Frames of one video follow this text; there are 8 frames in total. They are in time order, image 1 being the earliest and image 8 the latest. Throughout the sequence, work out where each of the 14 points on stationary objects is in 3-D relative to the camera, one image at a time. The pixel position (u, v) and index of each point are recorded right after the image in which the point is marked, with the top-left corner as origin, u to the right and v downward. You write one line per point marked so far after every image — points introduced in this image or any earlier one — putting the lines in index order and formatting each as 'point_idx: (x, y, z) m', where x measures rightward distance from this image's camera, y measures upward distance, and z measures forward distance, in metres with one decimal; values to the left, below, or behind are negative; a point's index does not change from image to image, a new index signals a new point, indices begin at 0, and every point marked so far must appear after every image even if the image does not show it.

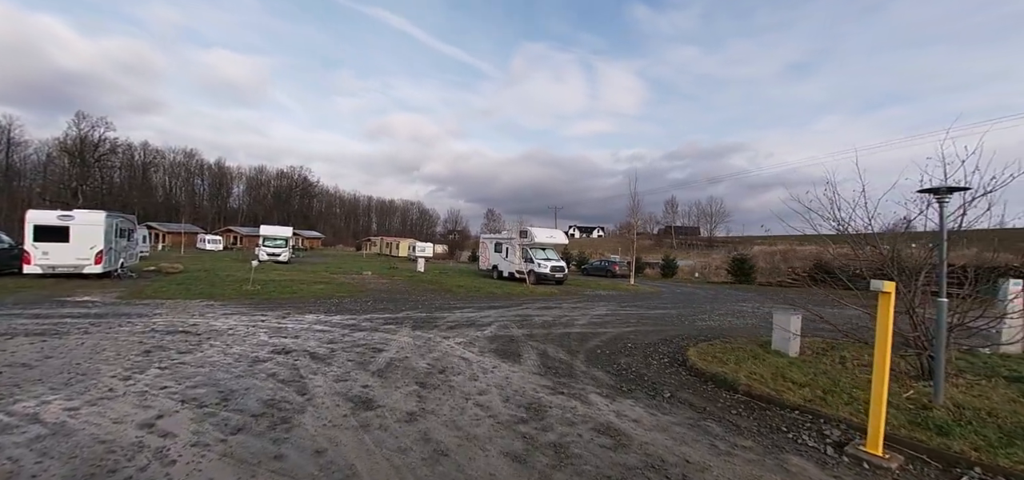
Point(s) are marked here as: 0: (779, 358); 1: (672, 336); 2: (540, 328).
0: (+4.2, -1.8, +6.4) m
1: (+3.4, -2.0, +8.6) m
2: (+0.6, -1.9, +8.7) m
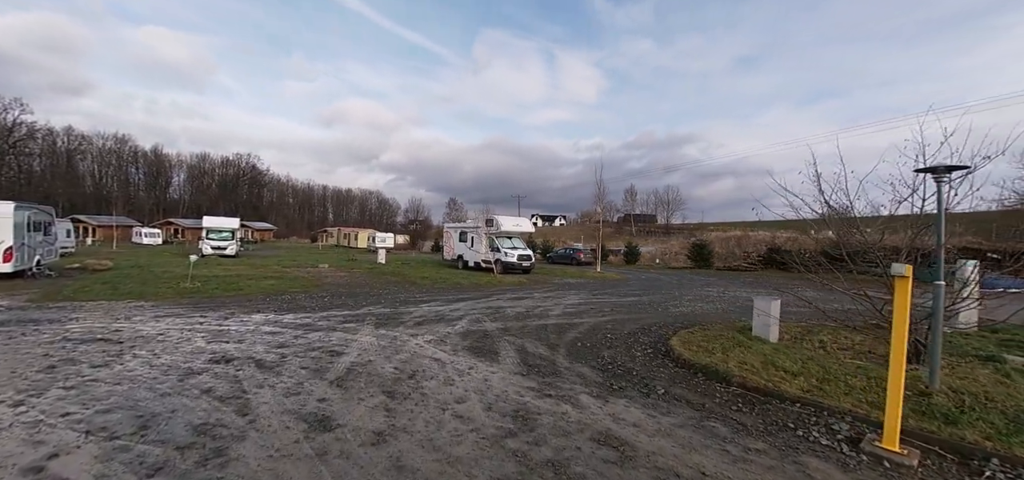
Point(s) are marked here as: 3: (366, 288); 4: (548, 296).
0: (+3.8, -1.6, +6.2) m
1: (+2.8, -1.7, +8.3) m
2: (0.0, -1.6, +8.2) m
3: (-5.2, -1.7, +14.6) m
4: (+1.1, -1.7, +12.1) m
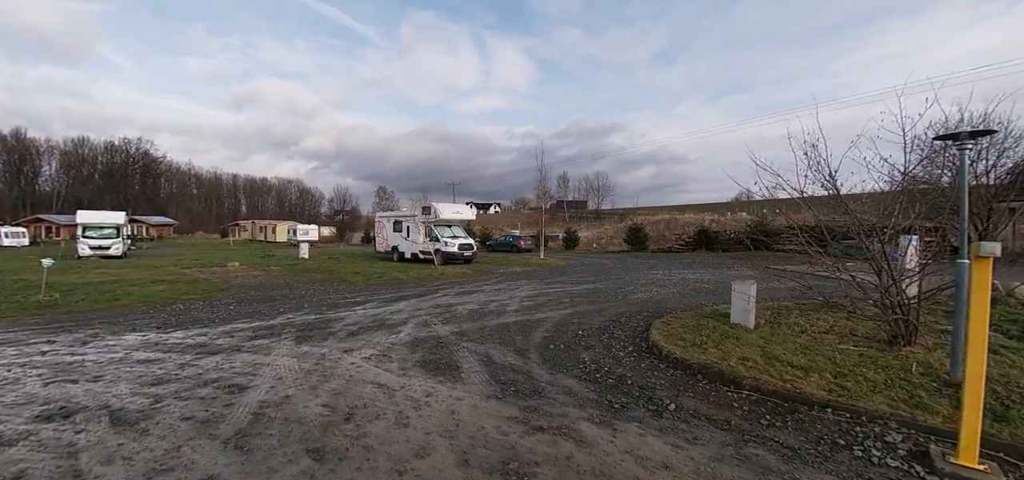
0: (+3.3, -1.3, +5.7) m
1: (+2.0, -1.4, +7.6) m
2: (-0.7, -1.4, +7.0) m
3: (-6.9, -1.5, +12.5) m
4: (-0.3, -1.3, +11.1) m
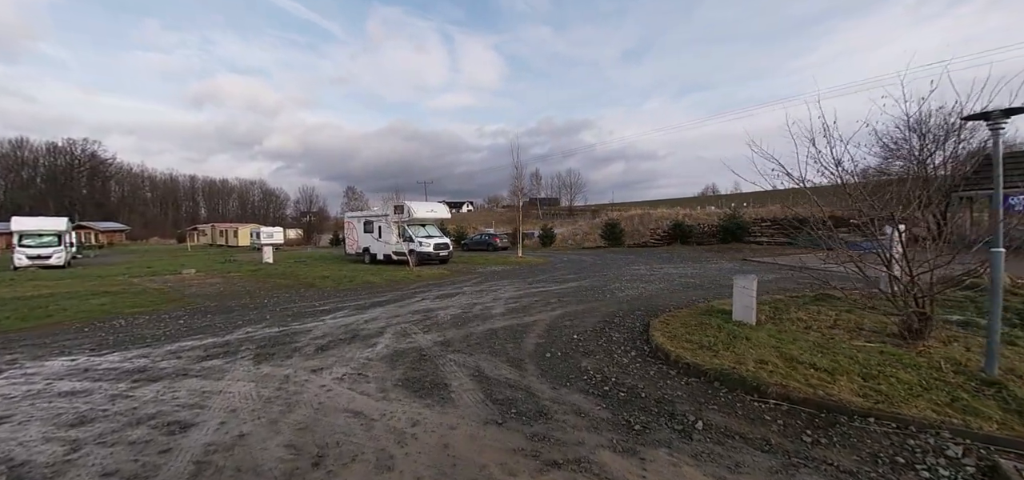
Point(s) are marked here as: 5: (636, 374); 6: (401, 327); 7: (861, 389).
0: (+3.2, -1.2, +5.3) m
1: (+1.8, -1.3, +7.2) m
2: (-0.9, -1.4, +6.4) m
3: (-7.5, -1.6, +11.5) m
4: (-0.8, -1.3, +10.5) m
5: (+1.3, -1.4, +4.4) m
6: (-1.8, -1.4, +6.5) m
7: (+3.0, -1.3, +3.6) m
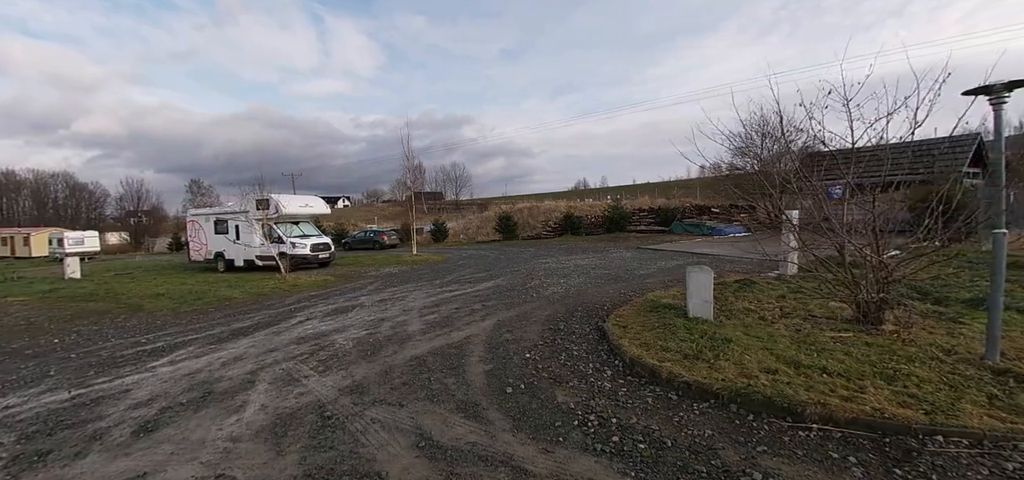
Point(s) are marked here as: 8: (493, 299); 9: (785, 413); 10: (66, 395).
0: (+2.5, -1.1, +4.8) m
1: (+0.7, -1.2, +6.2) m
2: (-1.7, -1.4, +4.7) m
3: (-9.4, -1.9, +7.8) m
4: (-2.7, -1.3, +8.6) m
5: (+1.0, -1.4, +3.4) m
6: (-2.6, -1.4, +4.6) m
7: (+2.9, -1.2, +3.1) m
8: (-0.4, -1.2, +8.1) m
9: (+2.0, -1.3, +3.0) m
10: (-4.7, -1.6, +4.3) m
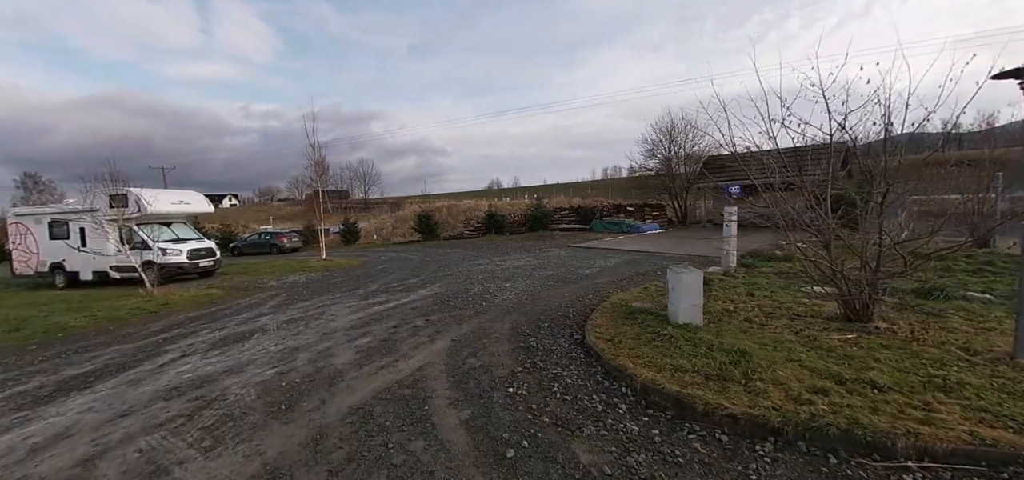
0: (+2.3, -1.0, +4.2) m
1: (+0.1, -1.2, +5.2) m
2: (-1.9, -1.4, +3.2) m
3: (-10.0, -2.1, +4.6) m
4: (-3.7, -1.3, +6.9) m
5: (+1.1, -1.4, +2.5) m
6: (-2.7, -1.5, +2.9) m
7: (+3.0, -1.1, +2.6) m
8: (-1.3, -1.2, +6.8) m
9: (+2.1, -1.3, +2.4) m
10: (-4.7, -1.7, +2.2) m
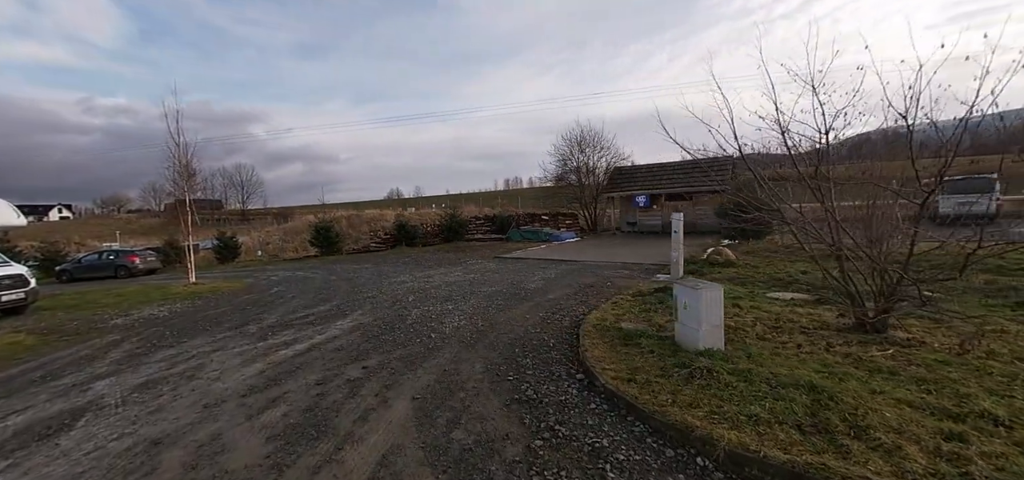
0: (+2.3, -1.1, +3.5) m
1: (0.0, -1.4, +3.9) m
2: (-1.5, -1.6, +1.6) m
3: (-9.7, -2.4, +1.0) m
4: (-4.1, -1.6, +4.7) m
5: (+1.5, -1.4, +1.6) m
6: (-2.2, -1.6, +1.1) m
7: (+3.3, -1.1, +2.1) m
8: (-1.8, -1.4, +5.2) m
9: (+2.6, -1.3, +1.7) m
10: (-4.0, -1.9, -0.1) m
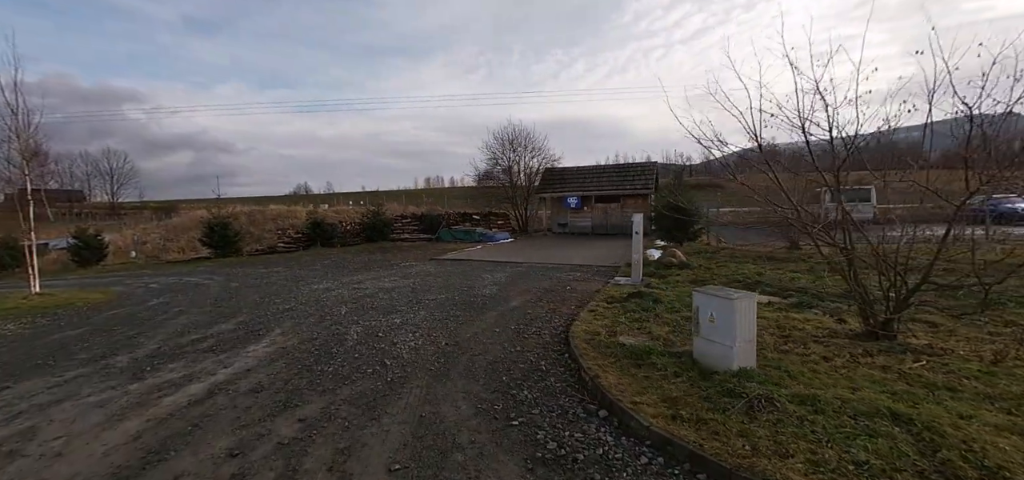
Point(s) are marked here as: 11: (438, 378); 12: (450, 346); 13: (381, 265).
0: (+2.3, -1.1, +3.0) m
1: (0.0, -1.4, +3.0) m
2: (-1.0, -1.6, +0.4) m
3: (-8.9, -2.4, -1.8) m
4: (-4.1, -1.6, +2.9) m
5: (+2.0, -1.4, +1.0) m
6: (-1.6, -1.6, -0.2) m
7: (+3.6, -1.1, +1.8) m
8: (-1.9, -1.4, +3.9) m
9: (+3.0, -1.3, +1.3) m
10: (-3.1, -1.9, -1.7) m
11: (-0.8, -1.3, +4.0) m
12: (-0.8, -1.3, +5.1) m
13: (-4.4, -0.8, +14.2) m
